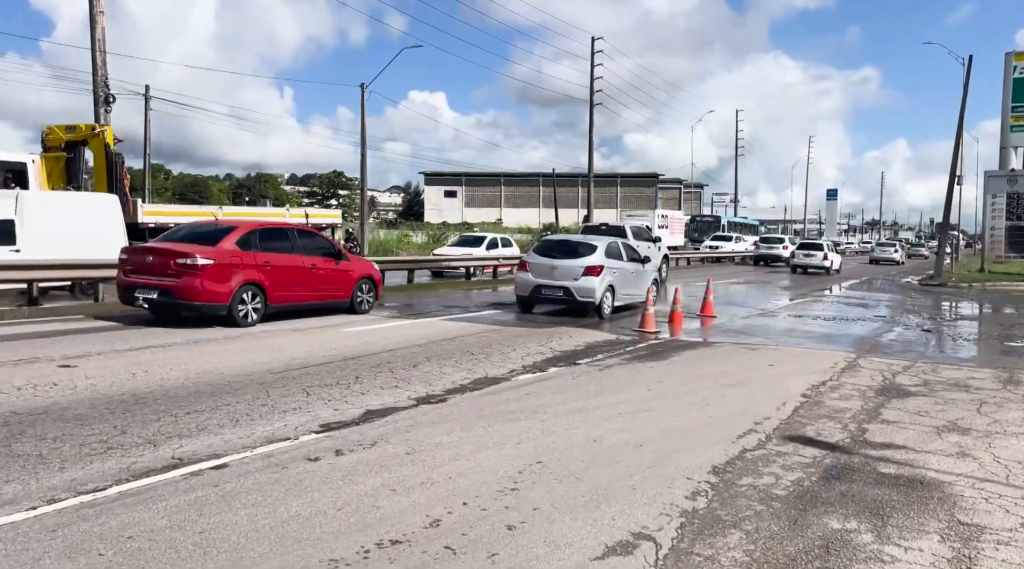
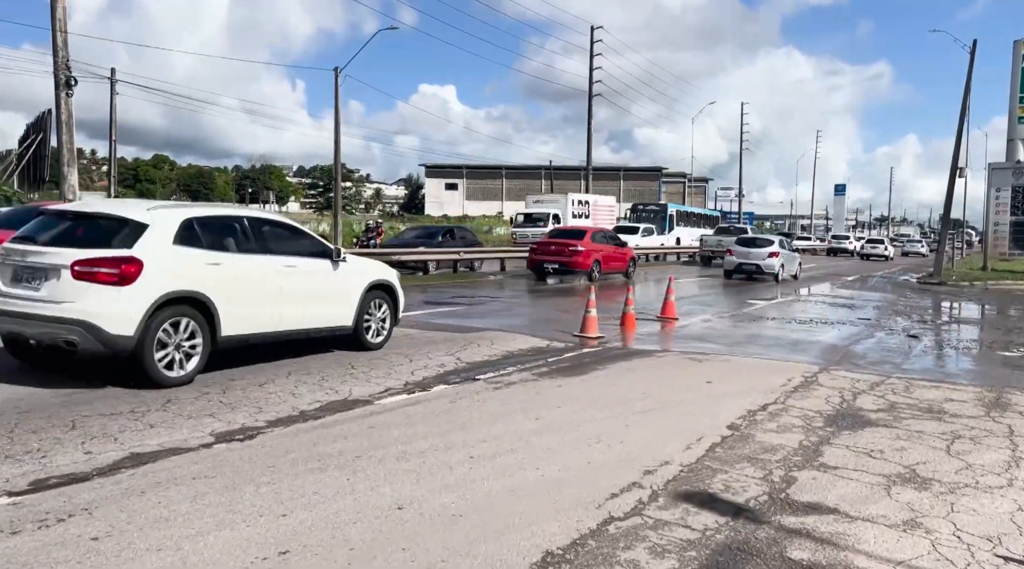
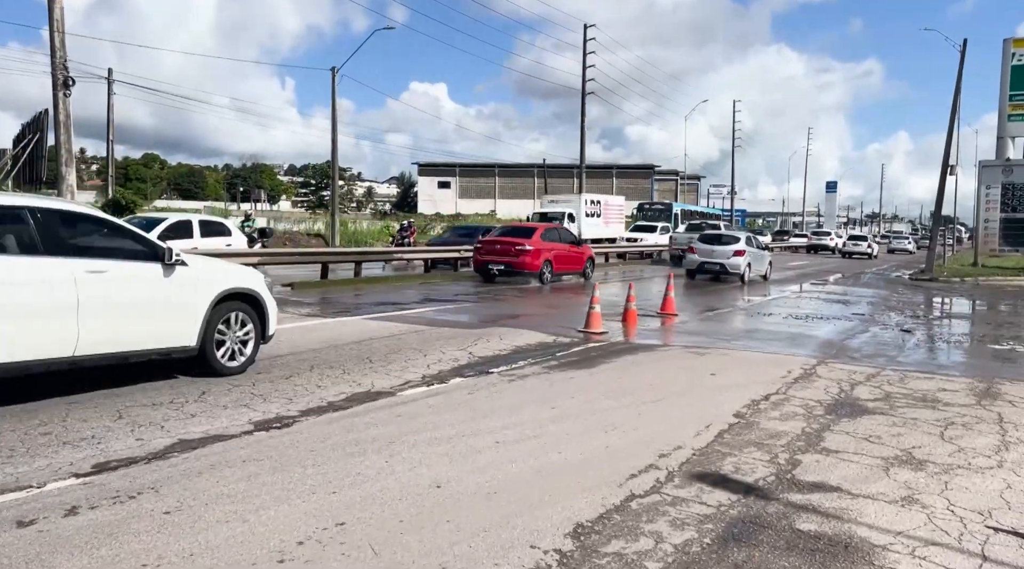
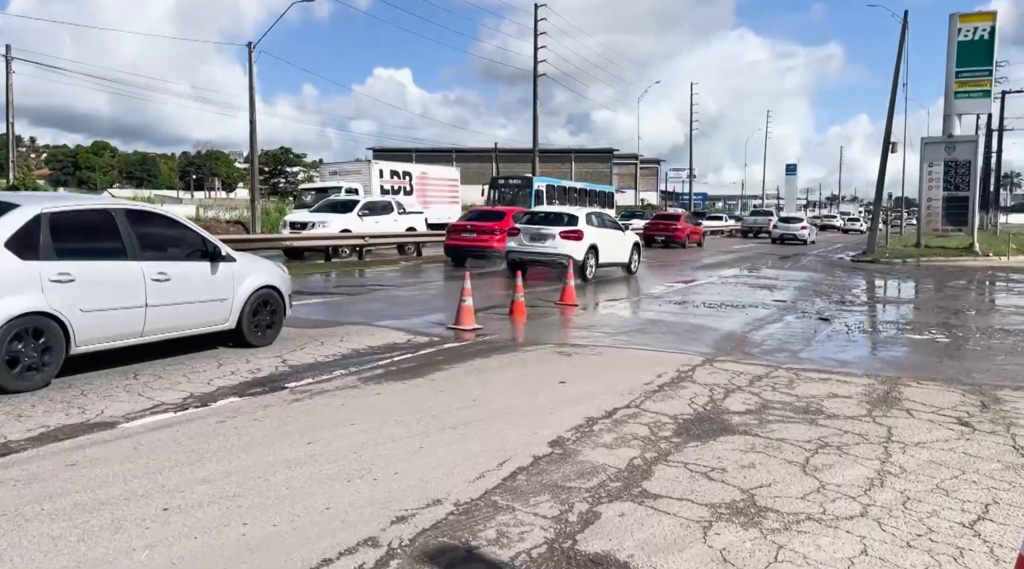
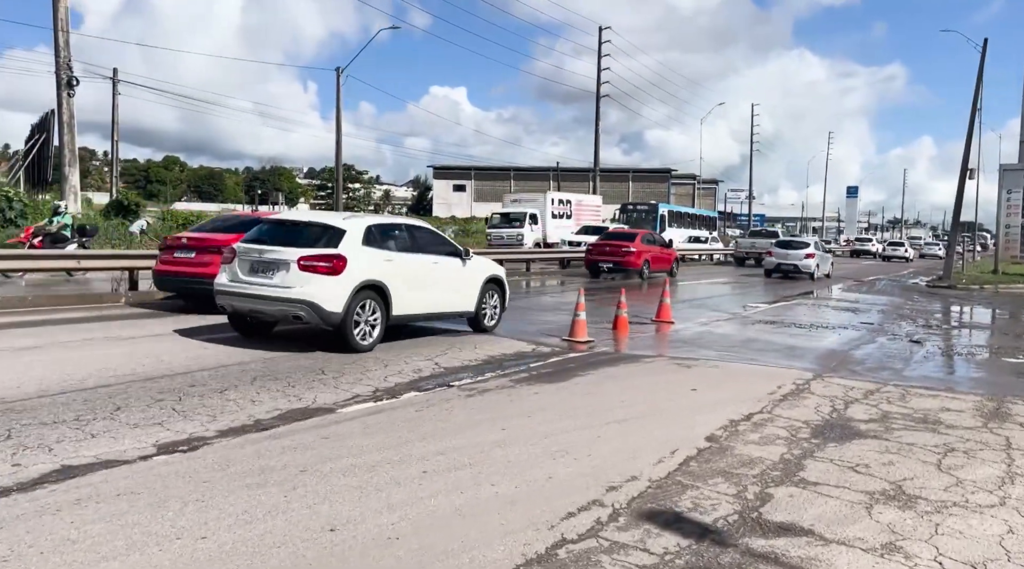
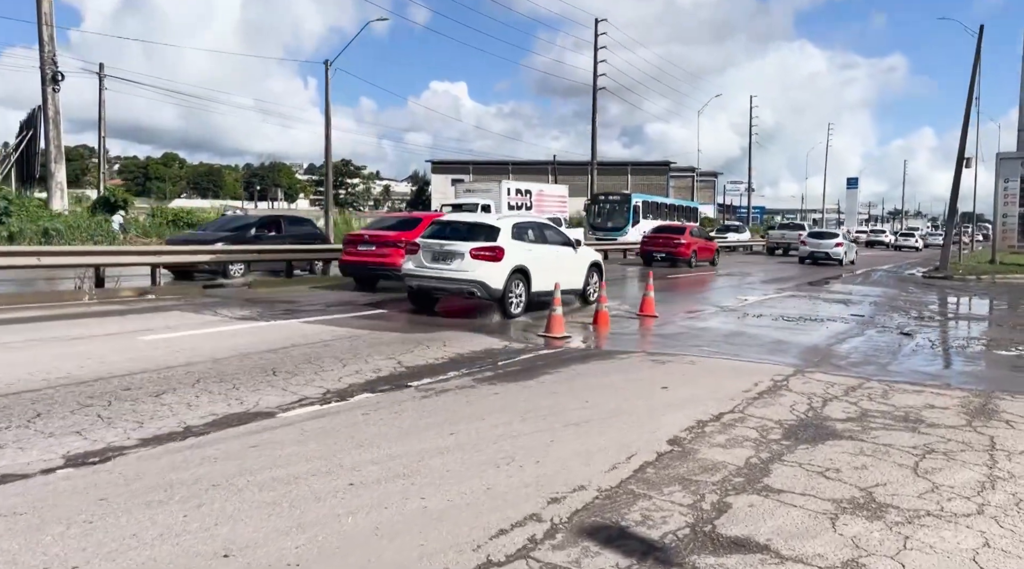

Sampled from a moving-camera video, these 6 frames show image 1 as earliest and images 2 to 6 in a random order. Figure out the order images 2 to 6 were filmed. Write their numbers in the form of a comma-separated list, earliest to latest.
3, 2, 5, 6, 4
